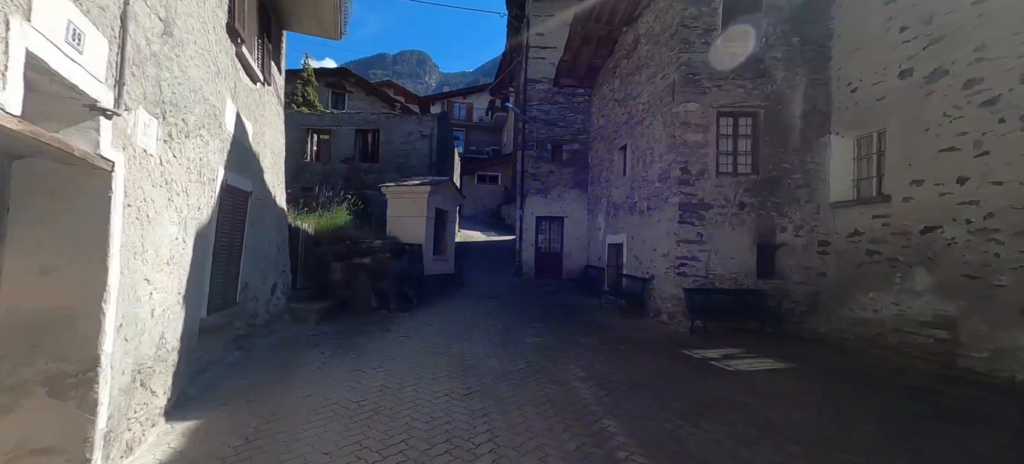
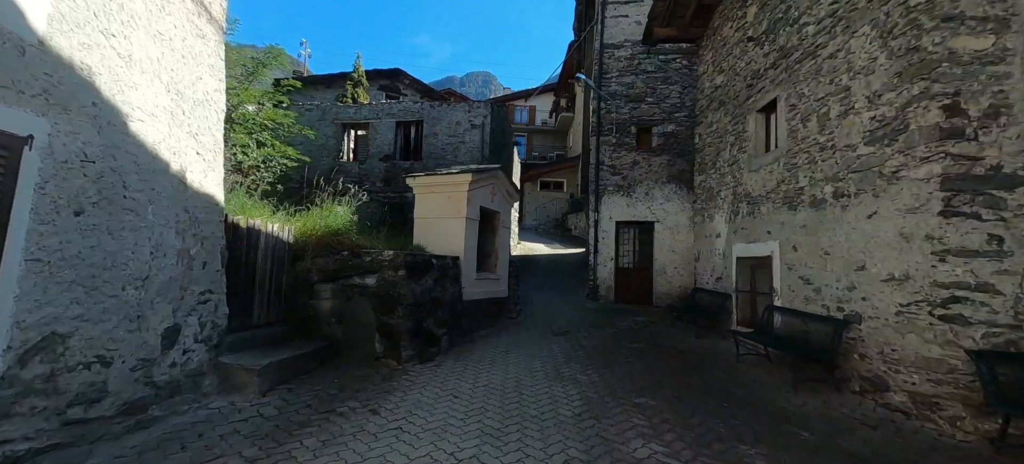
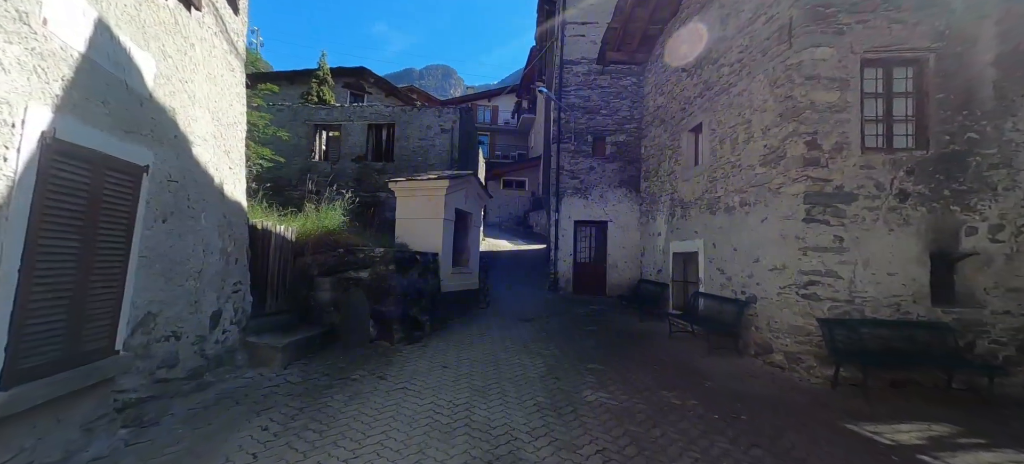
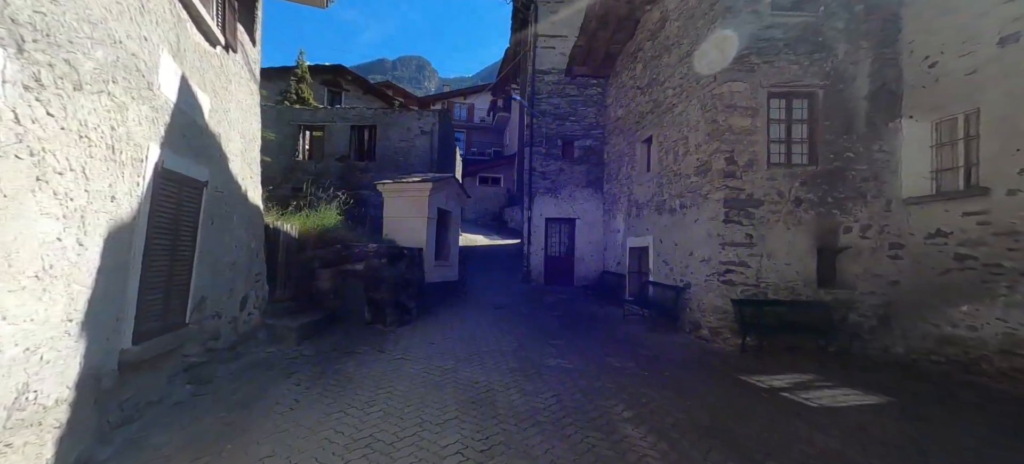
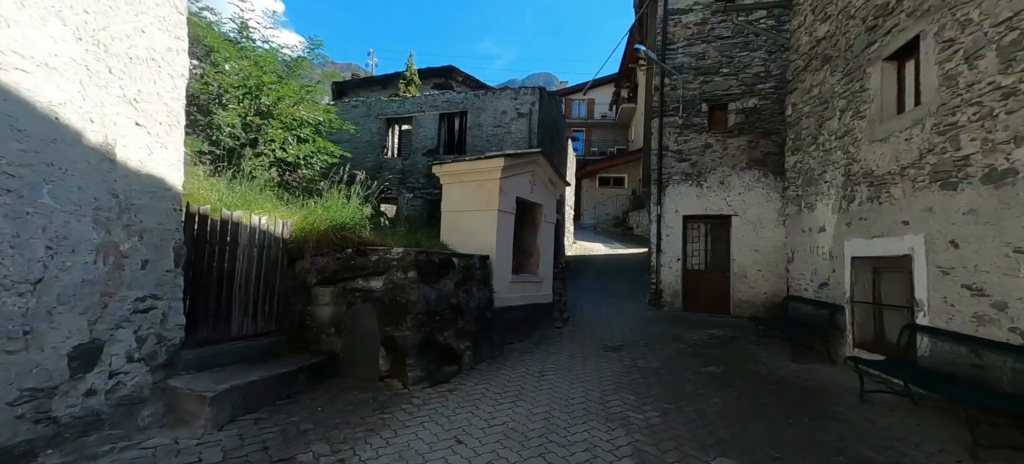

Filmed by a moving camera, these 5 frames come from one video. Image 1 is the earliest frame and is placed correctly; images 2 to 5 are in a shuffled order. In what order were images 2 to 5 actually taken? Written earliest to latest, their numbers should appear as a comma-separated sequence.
4, 3, 2, 5
